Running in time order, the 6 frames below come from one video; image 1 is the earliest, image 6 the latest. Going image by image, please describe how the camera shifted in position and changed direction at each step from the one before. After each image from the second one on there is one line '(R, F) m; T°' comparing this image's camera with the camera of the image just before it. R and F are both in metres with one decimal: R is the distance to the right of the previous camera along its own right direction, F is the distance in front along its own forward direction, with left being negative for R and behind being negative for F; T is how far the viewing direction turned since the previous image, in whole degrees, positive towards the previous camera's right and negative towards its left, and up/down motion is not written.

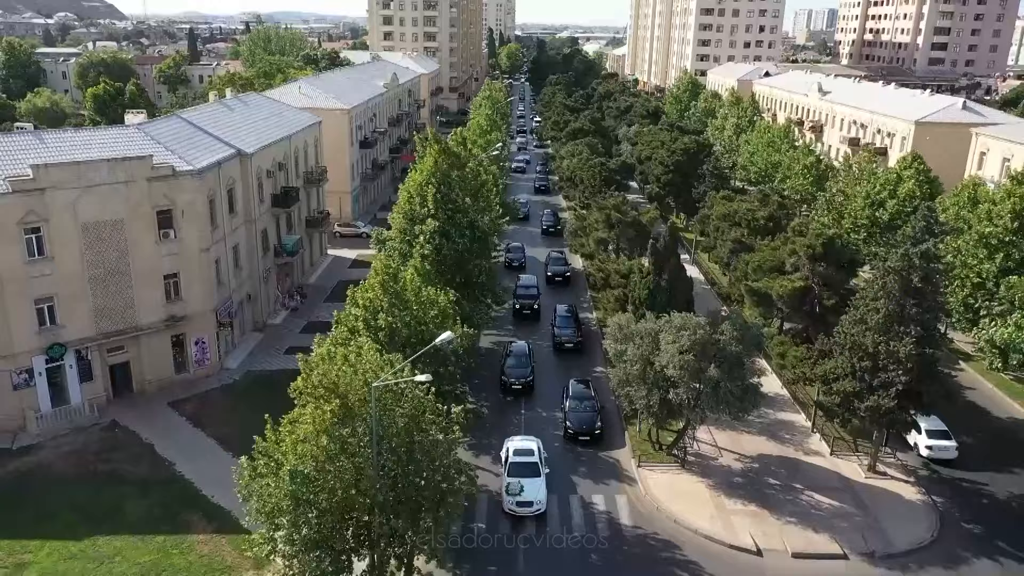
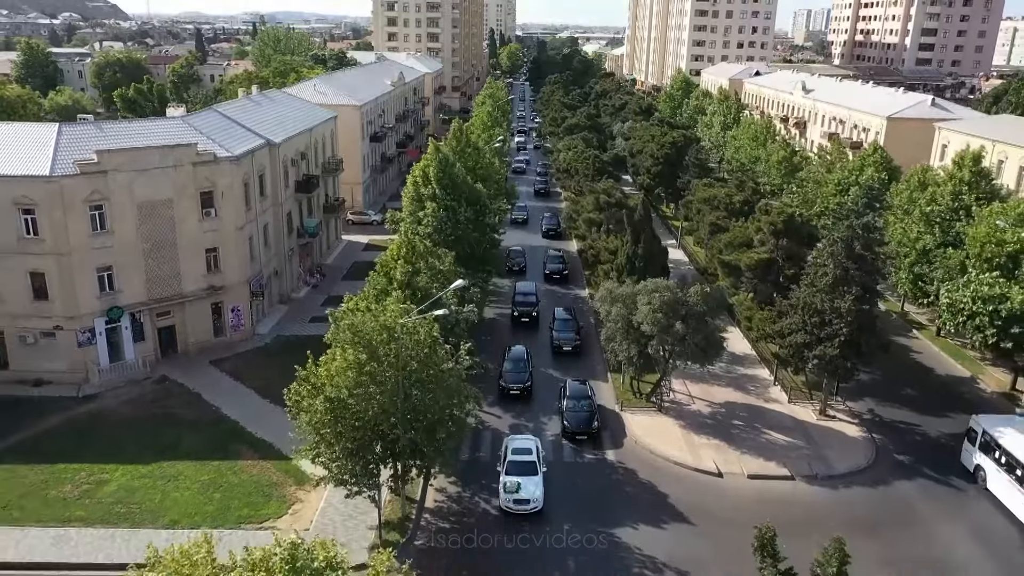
(0.0, -3.8) m; 0°
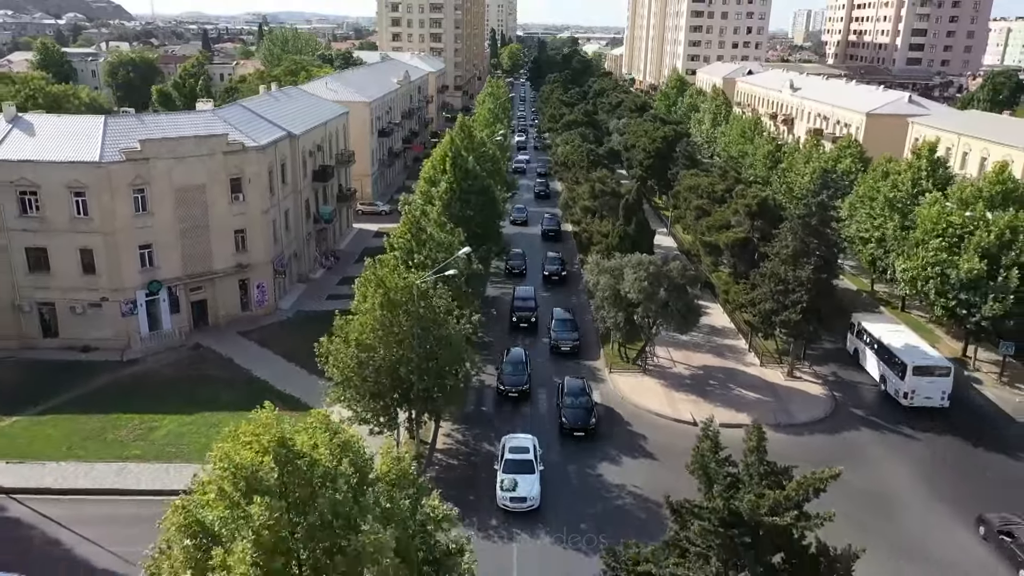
(0.0, -3.2) m; 0°
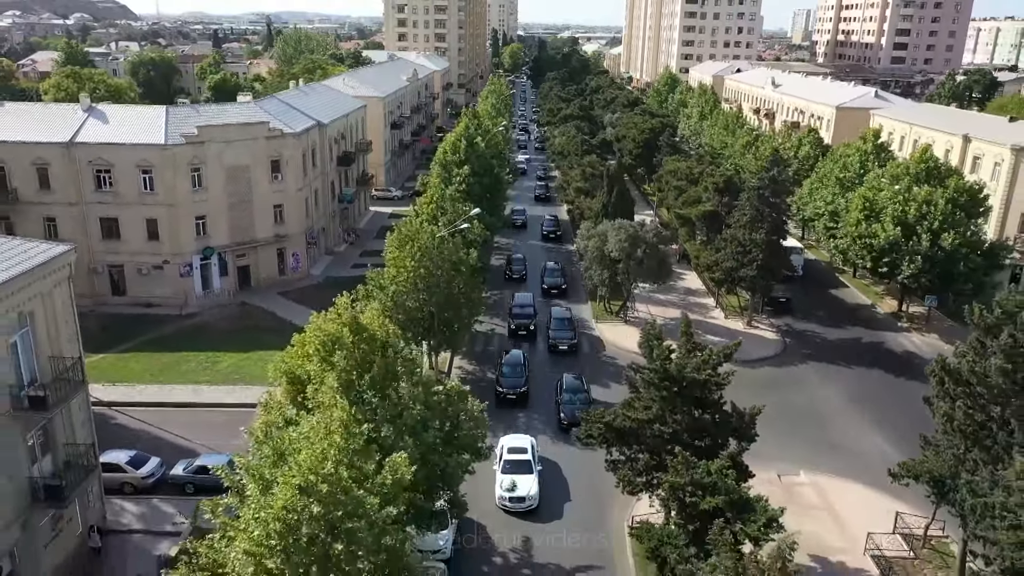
(0.0, -5.5) m; 0°
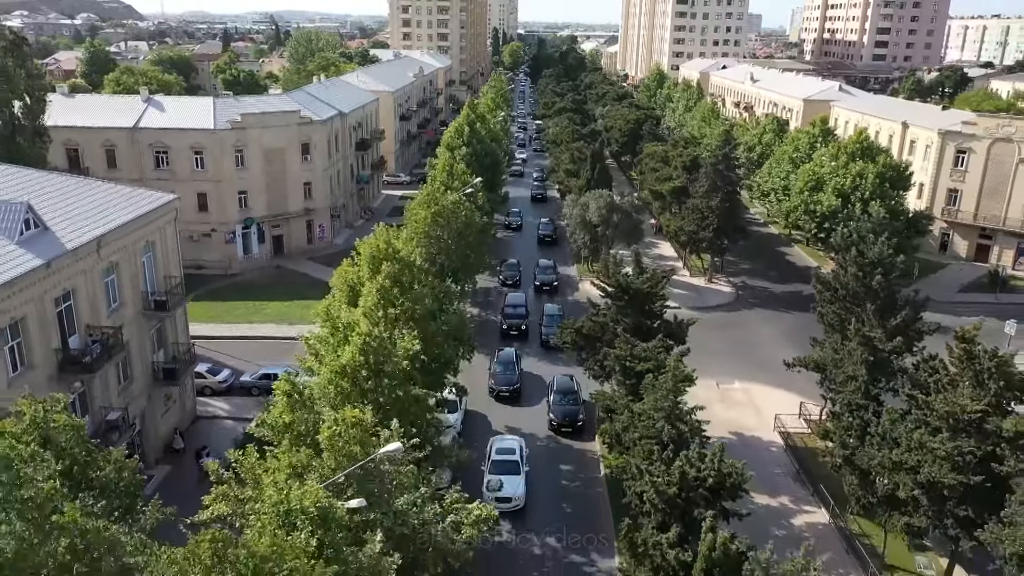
(+0.3, -6.5) m; 0°
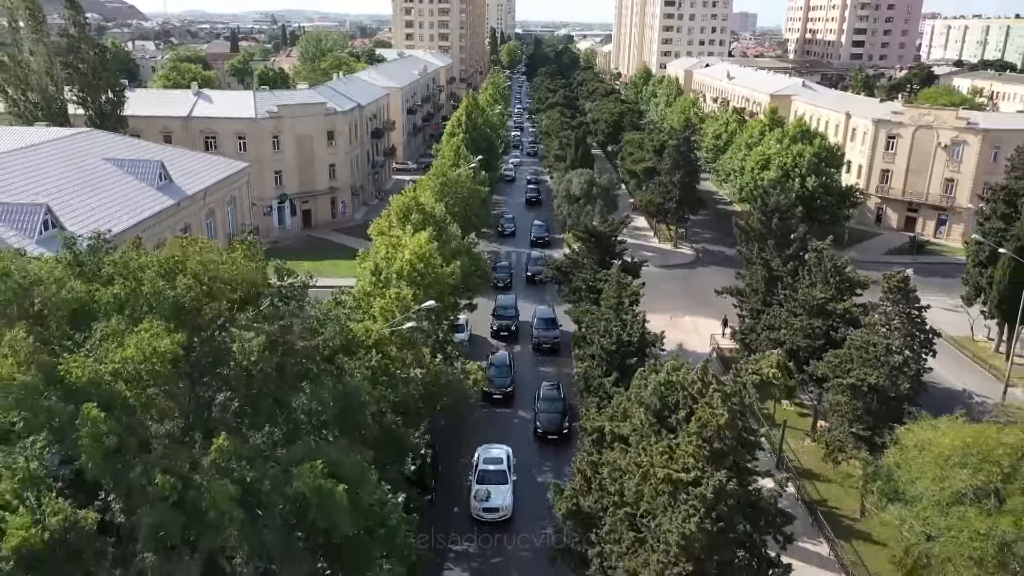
(+0.2, -7.8) m; 0°
